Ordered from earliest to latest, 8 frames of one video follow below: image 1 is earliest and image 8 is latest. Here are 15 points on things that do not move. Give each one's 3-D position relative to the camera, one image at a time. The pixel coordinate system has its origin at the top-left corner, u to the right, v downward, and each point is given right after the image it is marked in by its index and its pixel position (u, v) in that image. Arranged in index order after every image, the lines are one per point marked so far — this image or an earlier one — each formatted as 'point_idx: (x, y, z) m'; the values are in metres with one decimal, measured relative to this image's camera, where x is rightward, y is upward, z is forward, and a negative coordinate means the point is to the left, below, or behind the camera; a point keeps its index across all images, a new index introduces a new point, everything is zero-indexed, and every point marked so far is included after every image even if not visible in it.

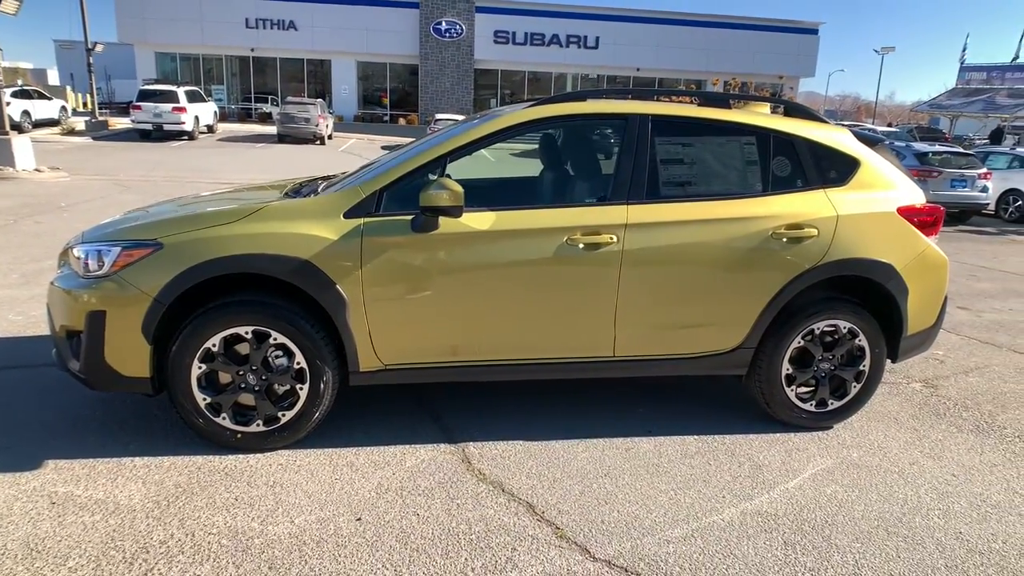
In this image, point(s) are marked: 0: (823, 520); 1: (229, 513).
0: (+1.4, -1.0, +3.0) m
1: (-1.2, -0.9, +2.9) m
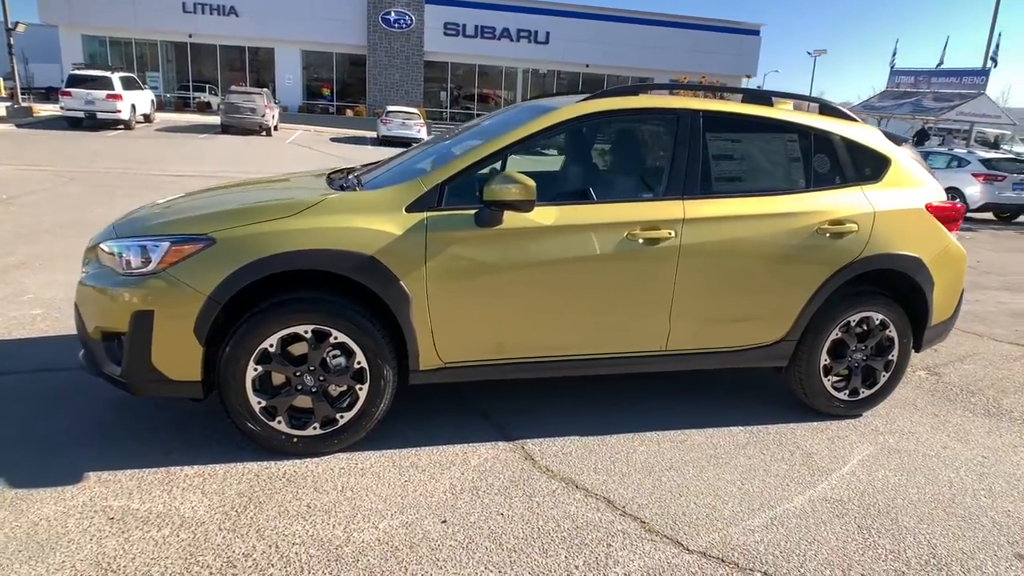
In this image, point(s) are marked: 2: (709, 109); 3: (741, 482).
0: (+1.7, -1.0, +3.1) m
1: (-0.8, -0.9, +2.8) m
2: (+1.1, +0.9, +3.6) m
3: (+1.1, -0.9, +3.2) m
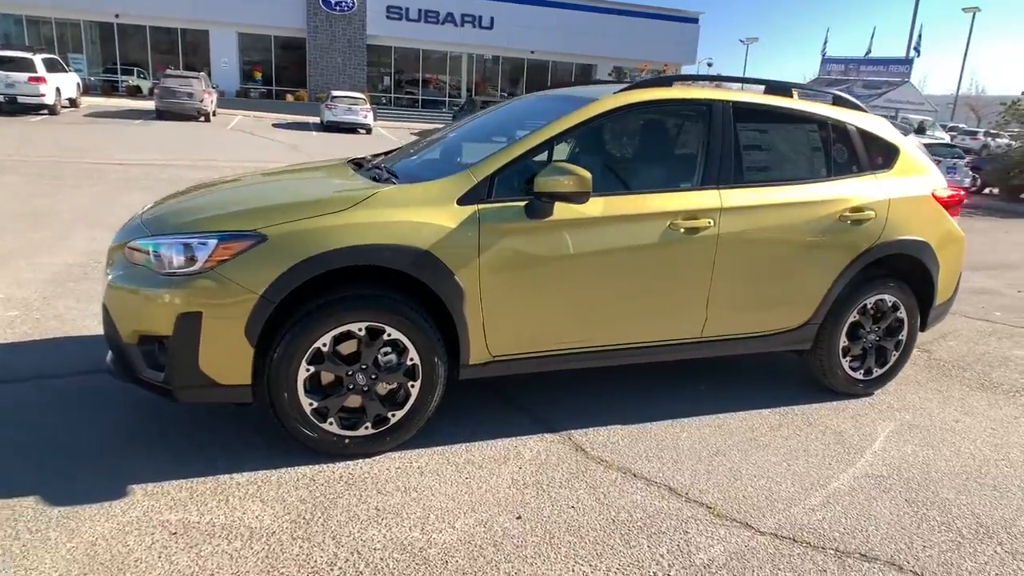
0: (+2.0, -0.9, +3.3) m
1: (-0.5, -0.9, +2.7) m
2: (+1.2, +1.0, +3.7) m
3: (+1.3, -0.8, +3.3) m
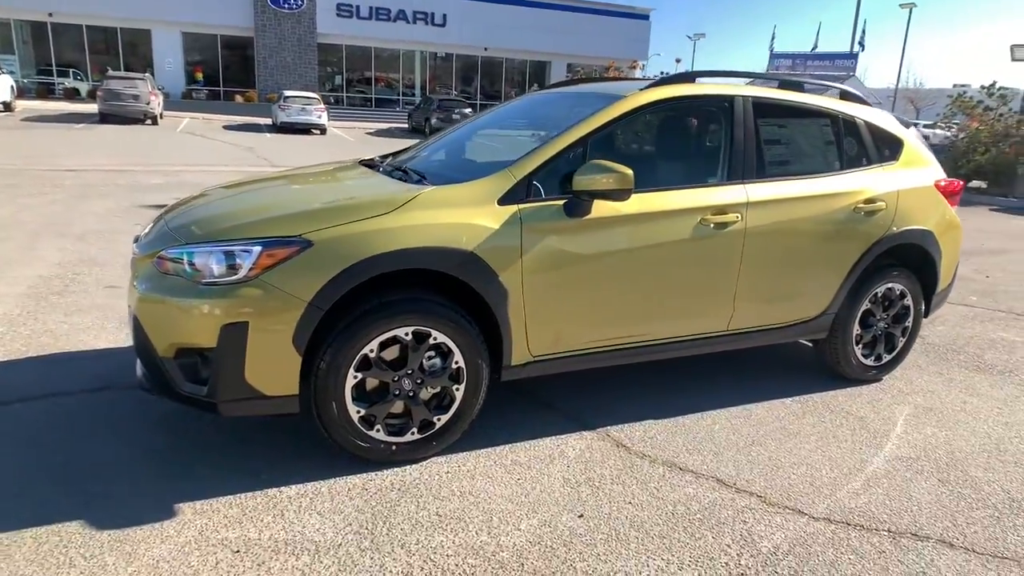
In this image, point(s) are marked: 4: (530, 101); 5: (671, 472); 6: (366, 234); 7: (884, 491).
0: (+2.2, -0.8, +3.4) m
1: (-0.3, -0.9, +2.7) m
2: (+1.4, +1.1, +3.8) m
3: (+1.5, -0.8, +3.4) m
4: (+0.1, +1.2, +4.7) m
5: (+0.7, -0.8, +3.2) m
6: (-0.6, +0.2, +2.9) m
7: (+1.7, -0.9, +3.1) m
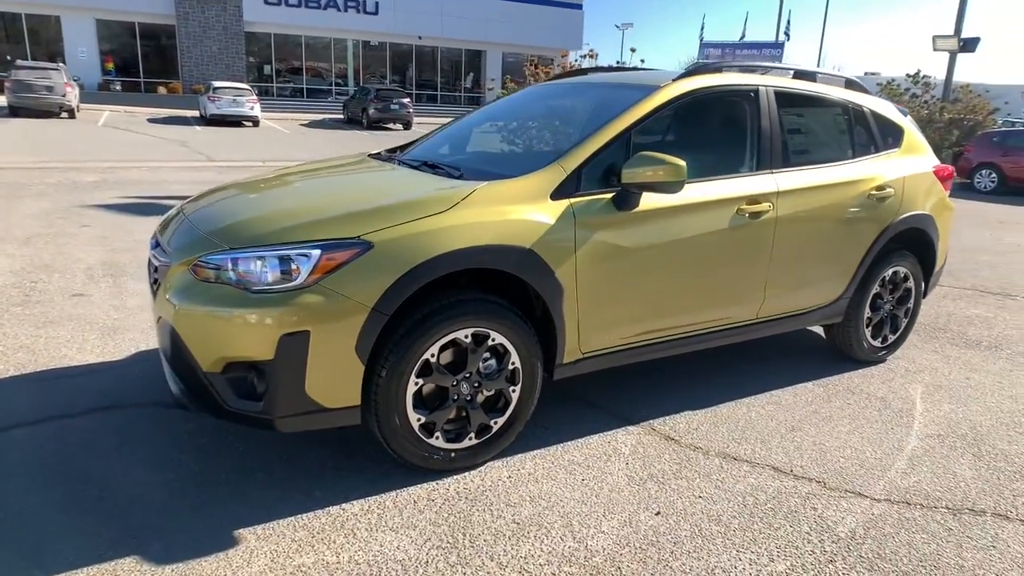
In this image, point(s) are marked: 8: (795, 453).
0: (+2.4, -0.7, +3.6) m
1: (+0.1, -0.9, +2.6) m
2: (+1.5, +1.1, +3.8) m
3: (+1.8, -0.7, +3.5) m
4: (+0.2, +1.3, +4.6) m
5: (+1.0, -0.8, +3.2) m
6: (-0.3, +0.2, +2.7) m
7: (+1.9, -0.8, +3.2) m
8: (+1.3, -0.8, +3.3) m
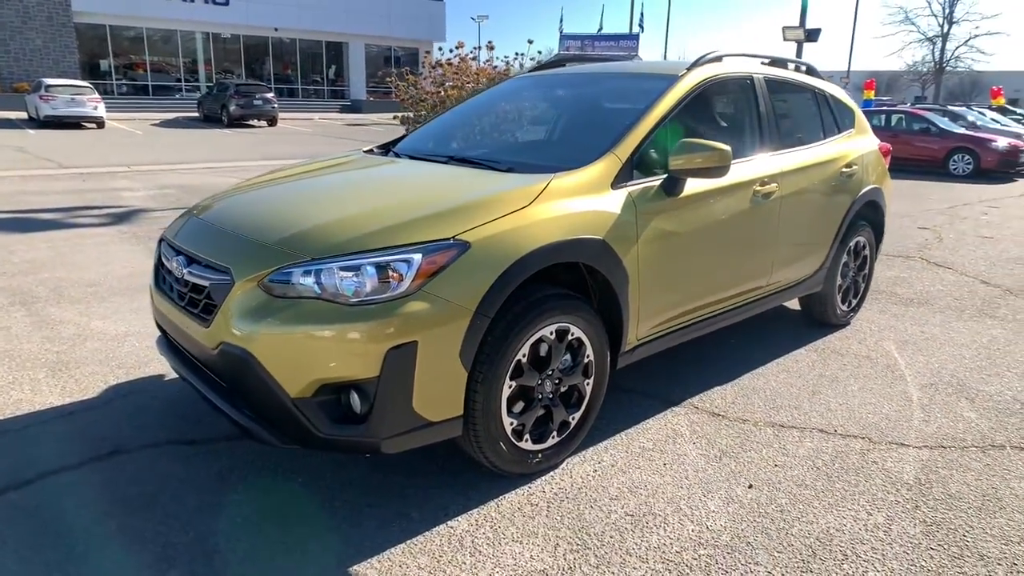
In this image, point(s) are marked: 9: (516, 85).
0: (+2.6, -0.5, +4.0) m
1: (+0.5, -0.9, +2.6) m
2: (+1.5, +1.3, +4.1) m
3: (+2.0, -0.6, +3.8) m
4: (0.0, +1.3, +4.5) m
5: (+1.3, -0.7, +3.3) m
6: (0.0, +0.2, +2.6) m
7: (+2.2, -0.7, +3.5) m
8: (+1.6, -0.6, +3.5) m
9: (0.0, +1.4, +4.6) m
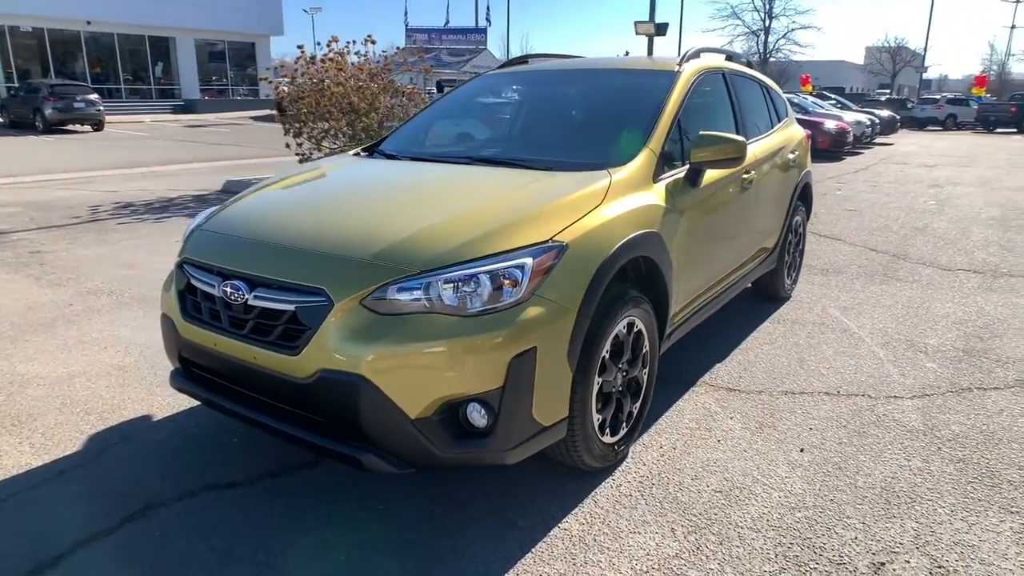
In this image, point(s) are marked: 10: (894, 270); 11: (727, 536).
0: (+2.6, -0.3, +4.6) m
1: (+0.9, -0.8, +2.7) m
2: (+1.4, +1.4, +4.3) m
3: (+2.0, -0.4, +4.3) m
4: (-0.1, +1.3, +4.5) m
5: (+1.5, -0.6, +3.6) m
6: (+0.3, +0.2, +2.6) m
7: (+2.3, -0.5, +4.0) m
8: (+1.8, -0.5, +3.9) m
9: (-0.2, +1.4, +4.5) m
10: (+3.4, +0.2, +6.1) m
11: (+0.8, -0.9, +2.5) m
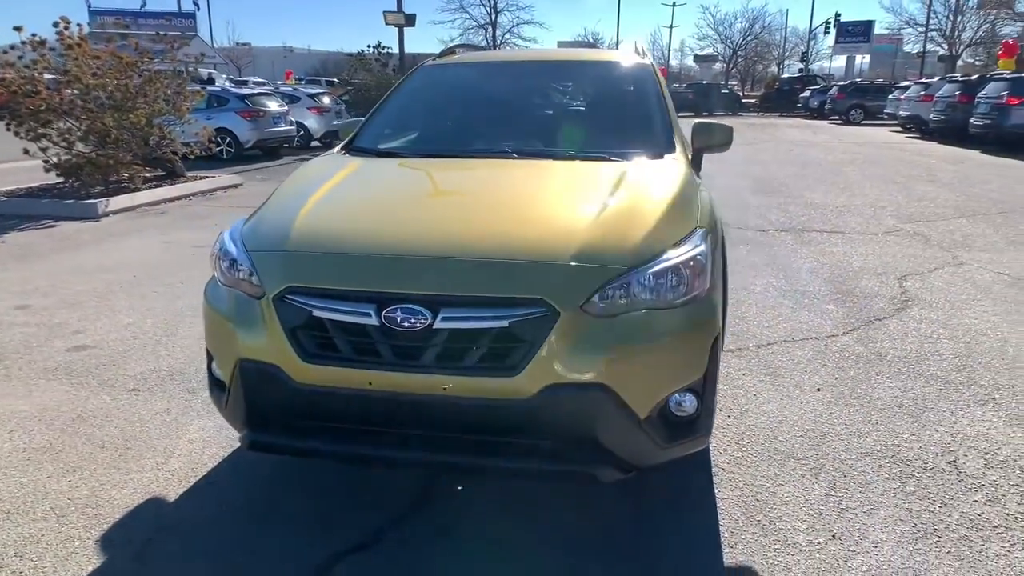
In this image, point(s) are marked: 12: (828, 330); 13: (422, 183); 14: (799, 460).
0: (+2.1, 0.0, +5.5) m
1: (+1.4, -0.7, +3.1) m
2: (+0.9, +1.6, +4.7) m
3: (+1.8, -0.1, +5.0) m
4: (-0.5, +1.3, +4.3) m
5: (+1.5, -0.4, +4.2) m
6: (+0.8, +0.3, +2.8) m
7: (+2.1, -0.2, +4.9) m
8: (+1.7, -0.3, +4.5) m
9: (-0.5, +1.3, +4.3) m
10: (+2.2, +0.6, +7.2) m
11: (+1.4, -0.8, +2.9) m
12: (+2.1, -0.3, +4.5) m
13: (-0.4, +0.4, +2.9) m
14: (+1.2, -0.7, +3.0) m
